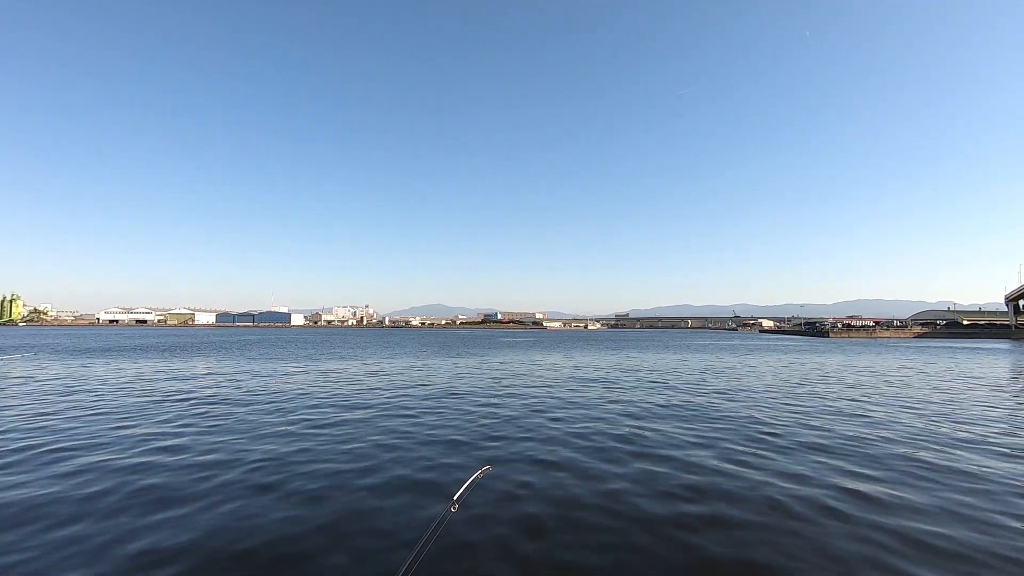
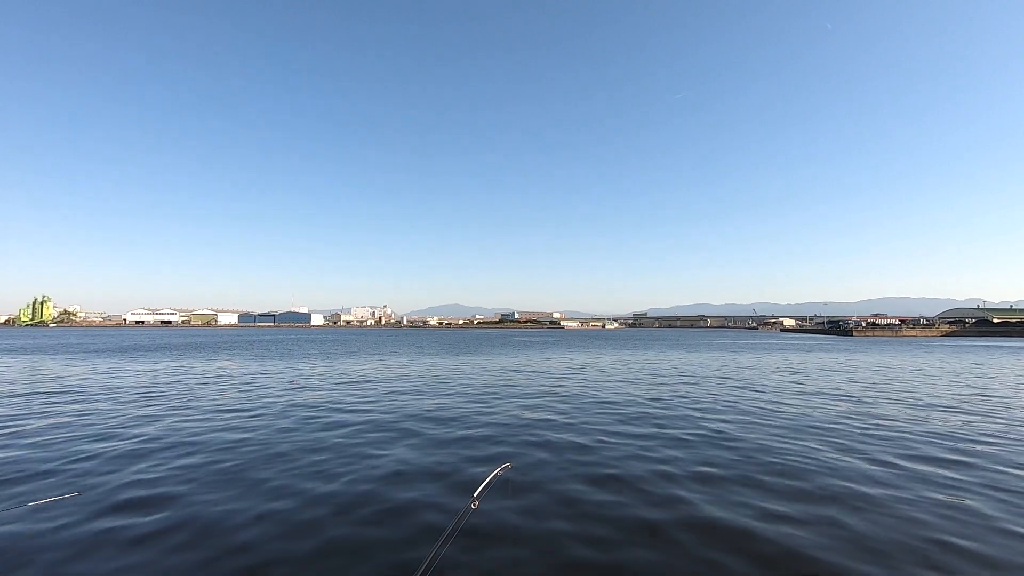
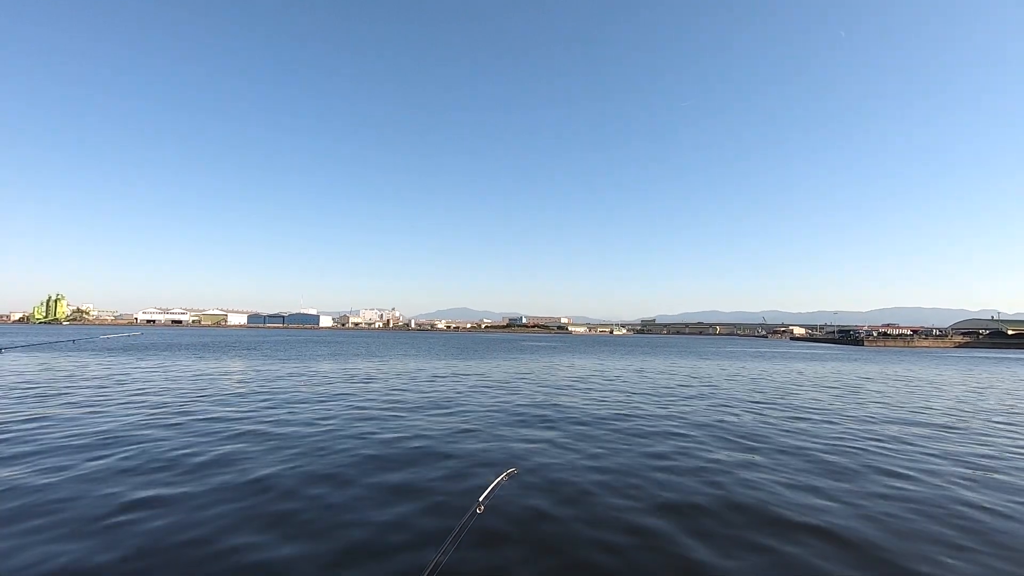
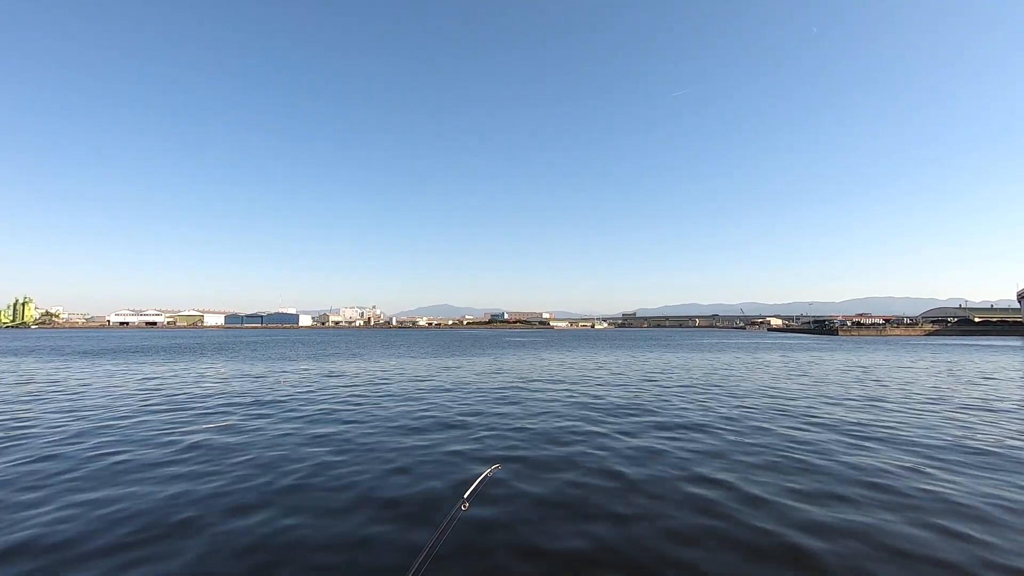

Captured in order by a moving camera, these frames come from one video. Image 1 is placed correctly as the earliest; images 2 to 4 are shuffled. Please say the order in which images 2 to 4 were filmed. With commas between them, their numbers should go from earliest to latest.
4, 2, 3
